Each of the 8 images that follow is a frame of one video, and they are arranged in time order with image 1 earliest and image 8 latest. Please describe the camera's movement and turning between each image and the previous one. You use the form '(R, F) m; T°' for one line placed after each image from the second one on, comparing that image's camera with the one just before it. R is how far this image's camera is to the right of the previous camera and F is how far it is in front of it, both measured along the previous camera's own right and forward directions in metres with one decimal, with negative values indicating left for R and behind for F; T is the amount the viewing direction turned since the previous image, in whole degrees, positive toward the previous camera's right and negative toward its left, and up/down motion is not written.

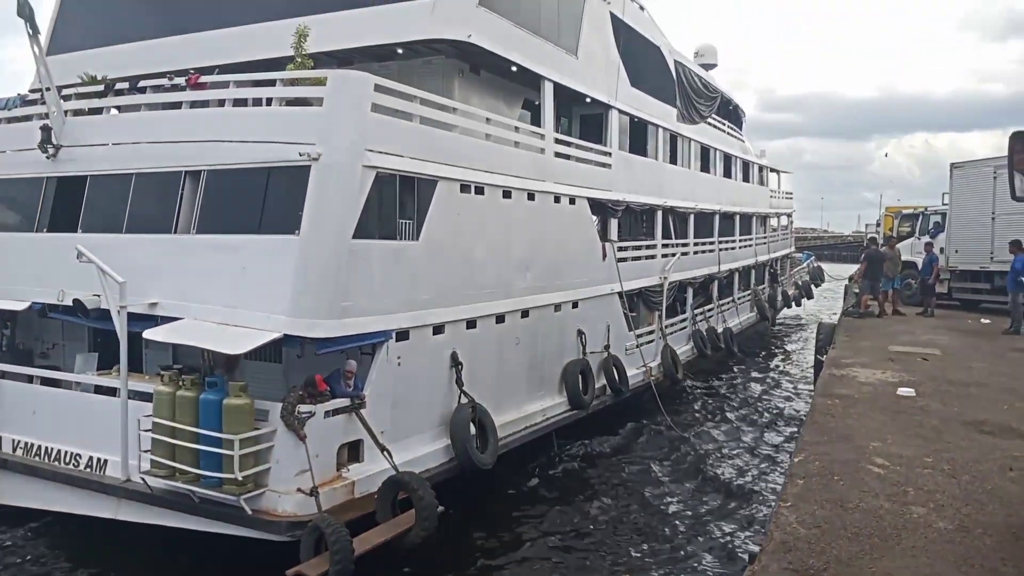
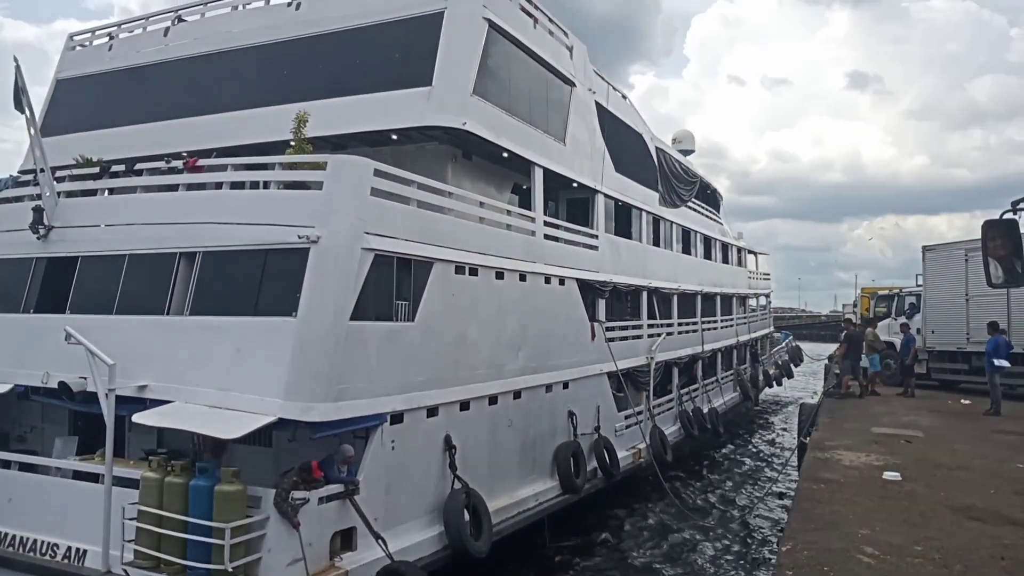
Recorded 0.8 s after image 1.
(-0.2, 0.0) m; +2°
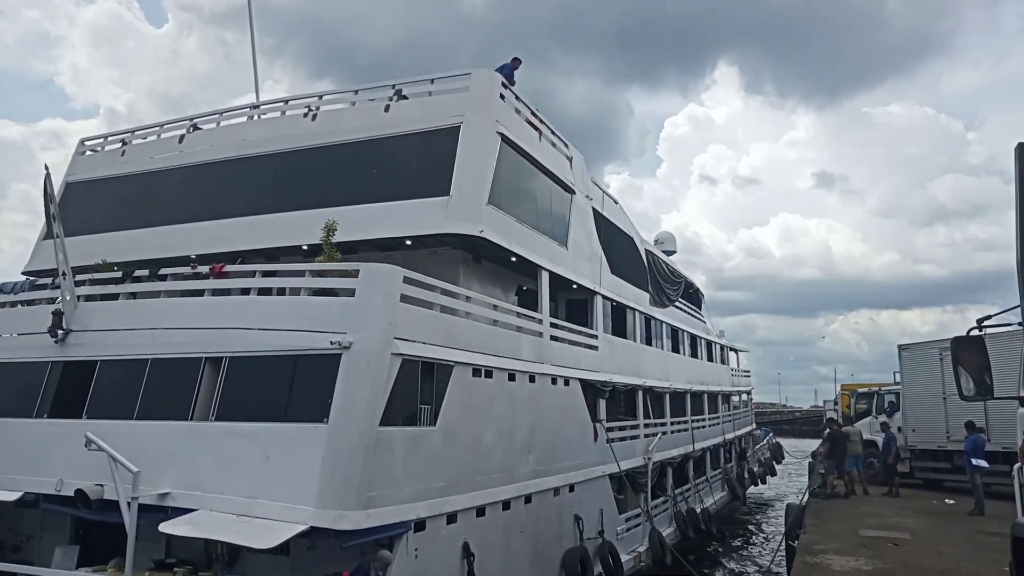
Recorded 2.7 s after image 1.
(-0.5, -0.2) m; +2°
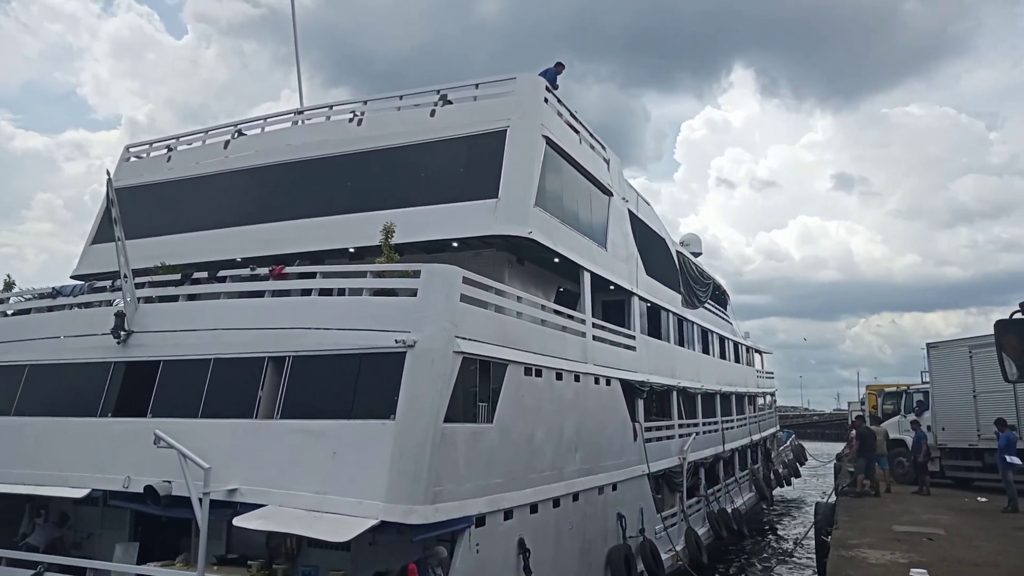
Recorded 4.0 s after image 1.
(-0.4, -0.1) m; -1°
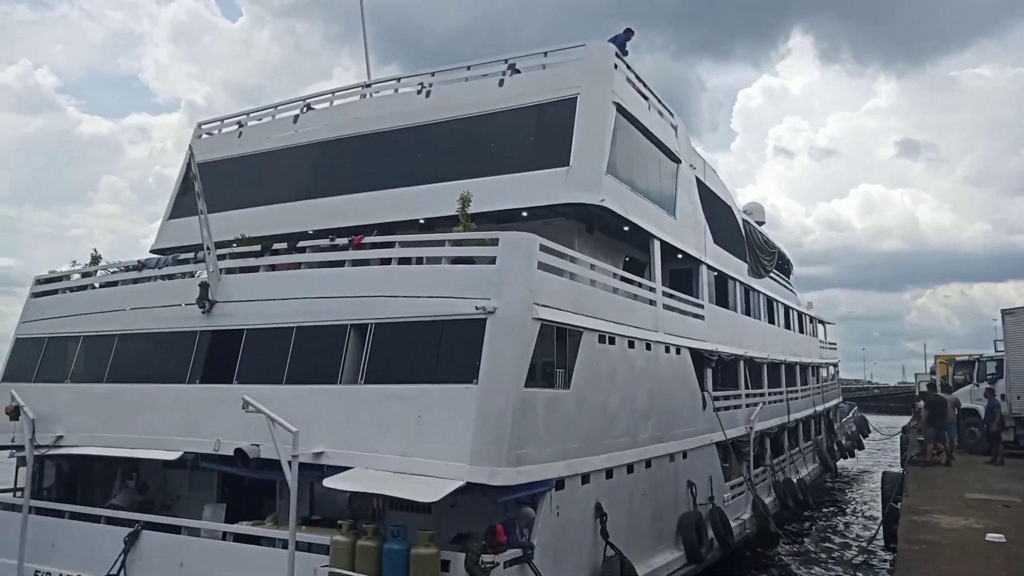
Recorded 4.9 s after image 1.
(-0.3, 0.0) m; -4°
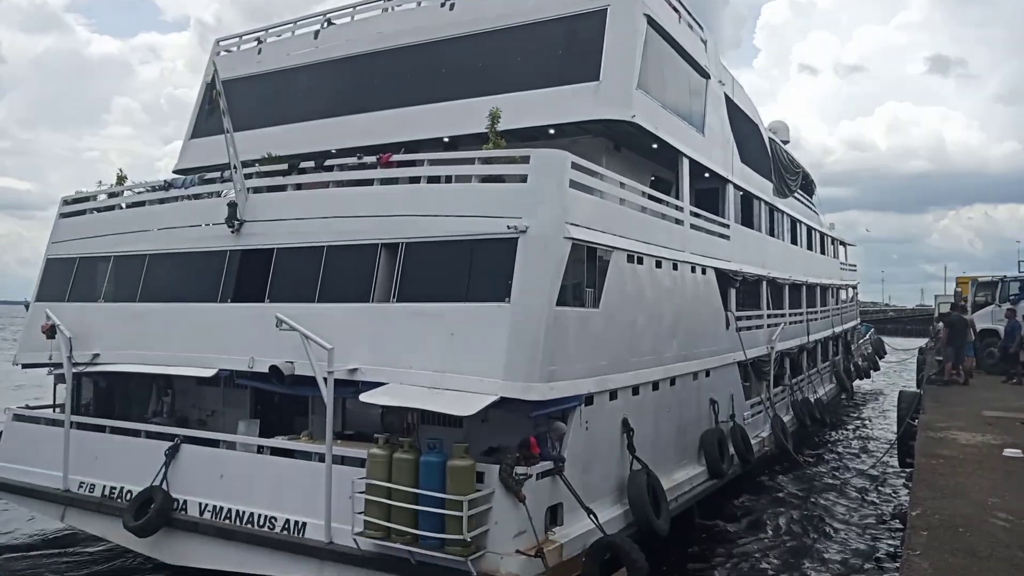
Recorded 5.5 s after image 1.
(-0.2, 0.0) m; -1°
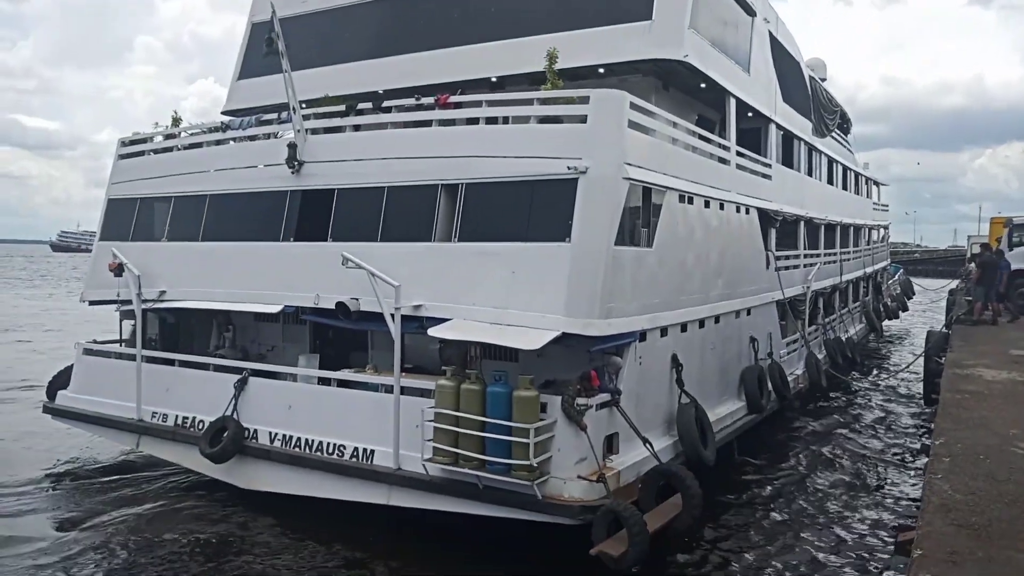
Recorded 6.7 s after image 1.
(-0.4, -0.3) m; -1°
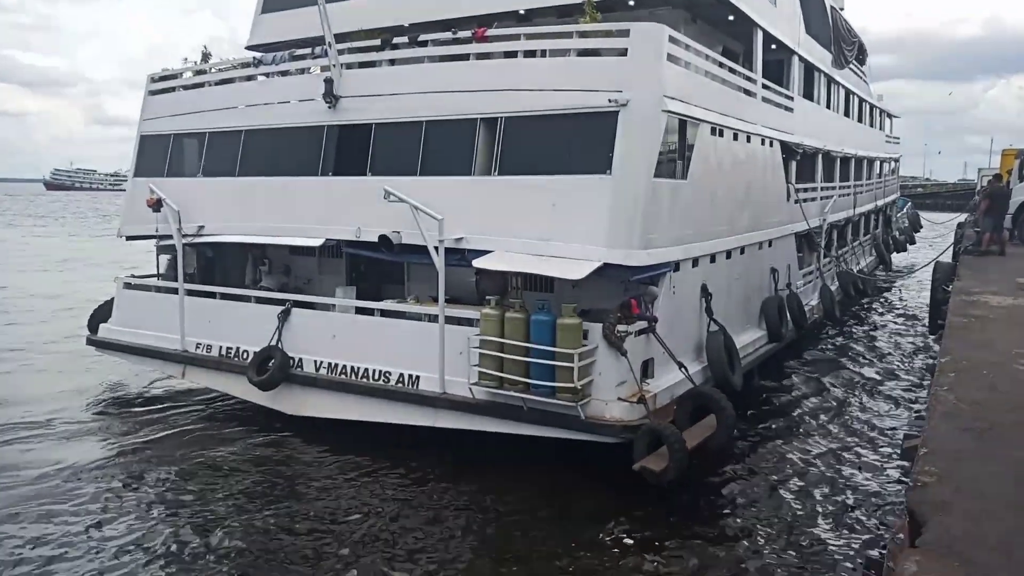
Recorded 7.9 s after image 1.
(-0.4, -0.3) m; 0°
